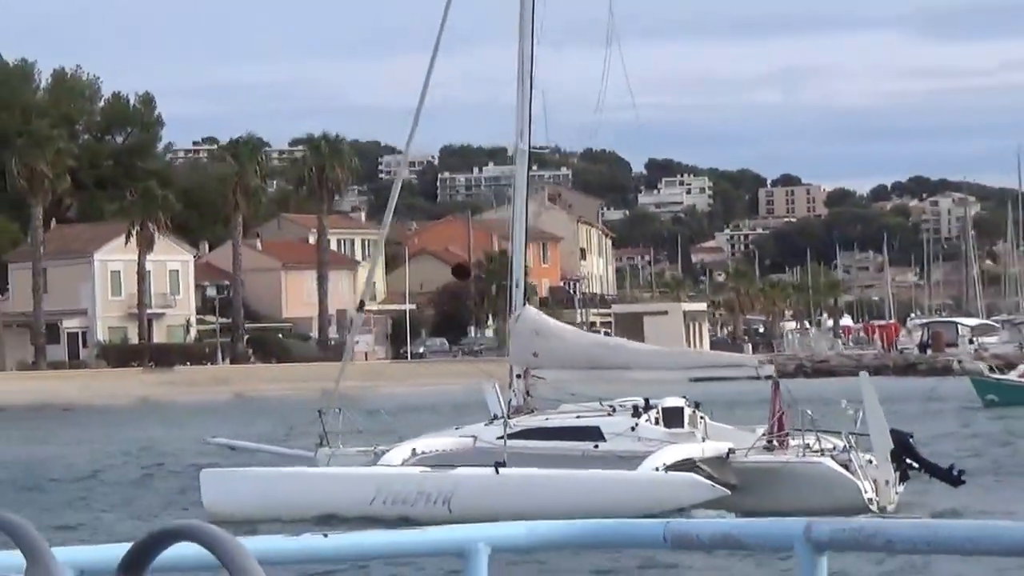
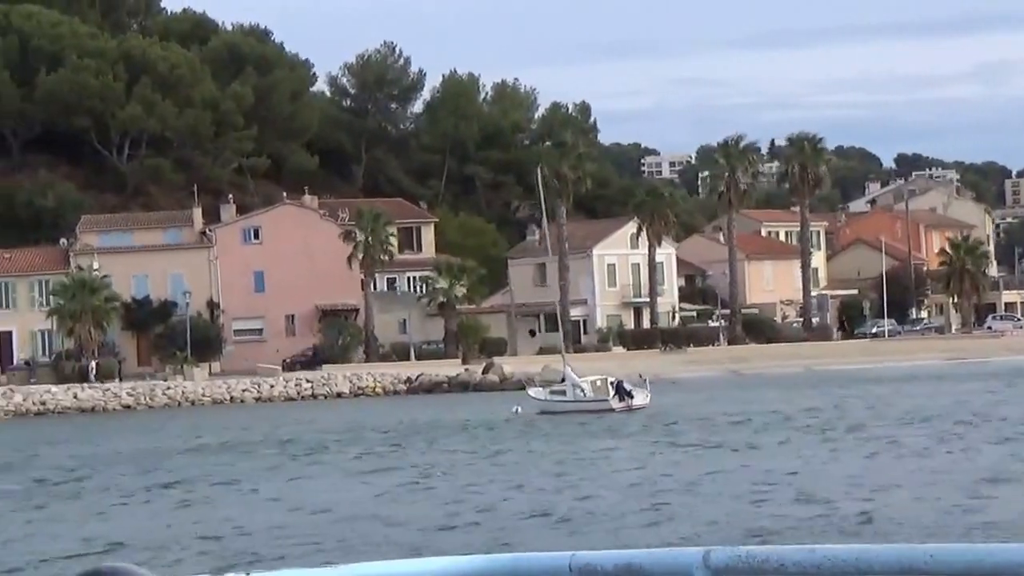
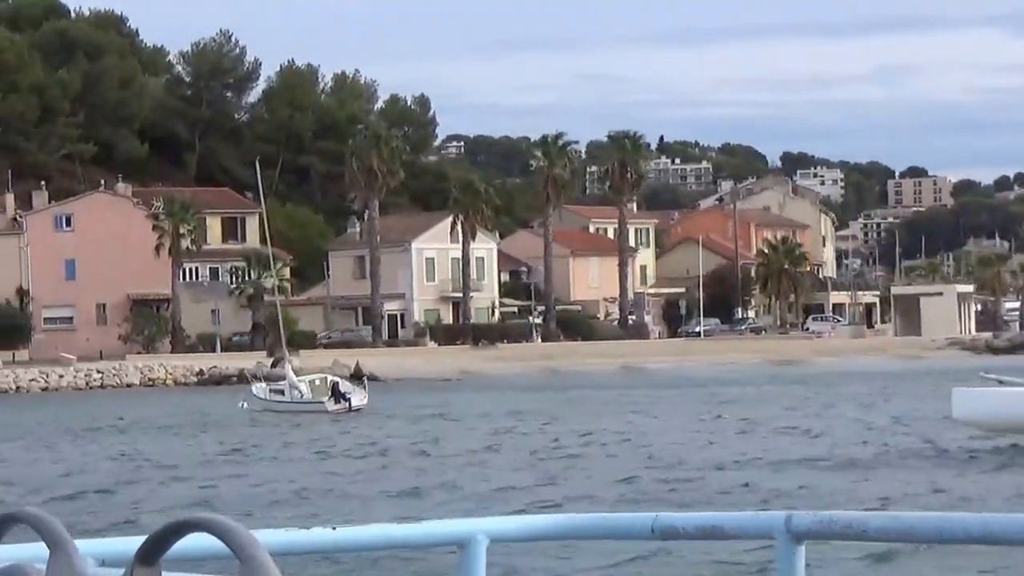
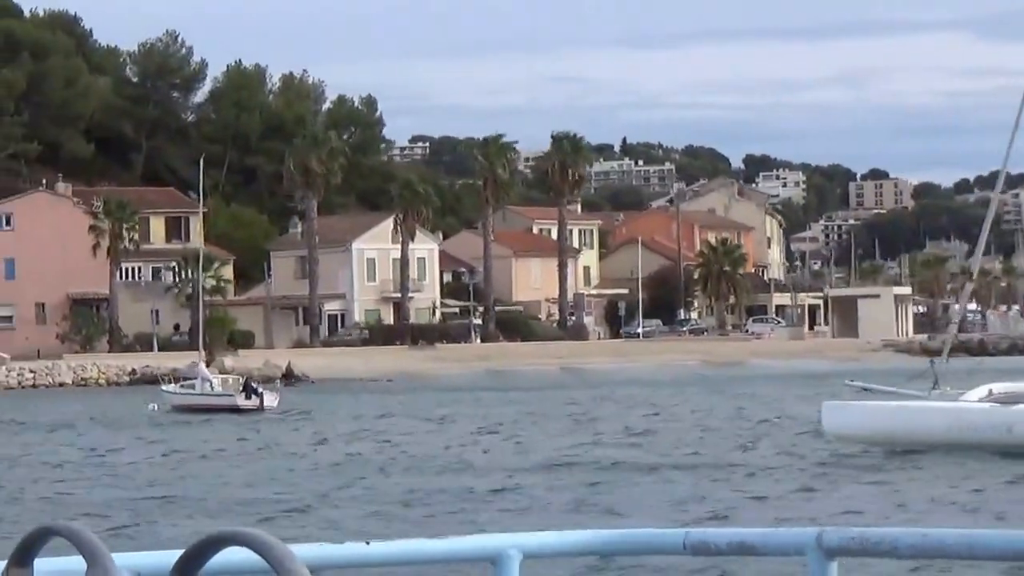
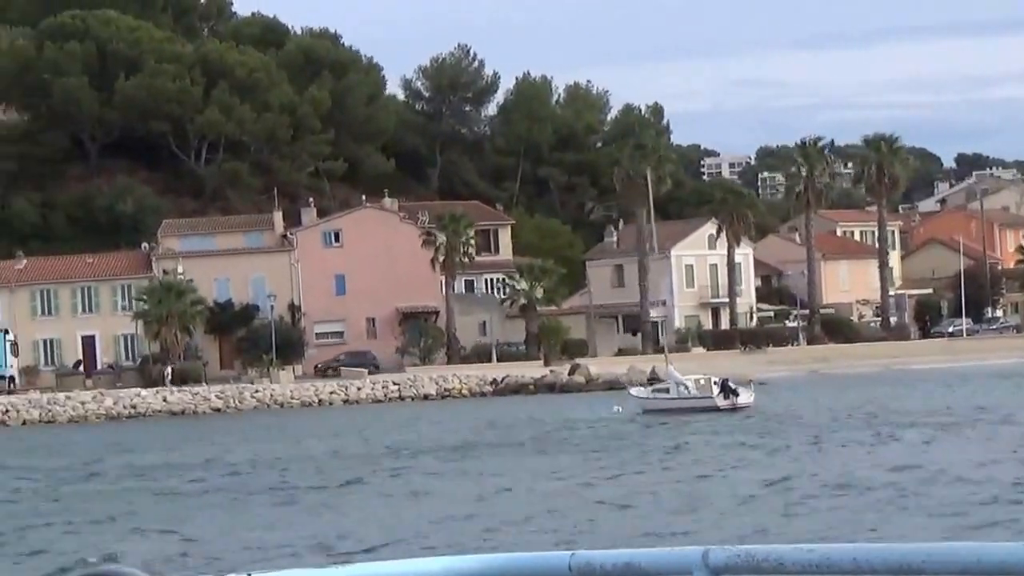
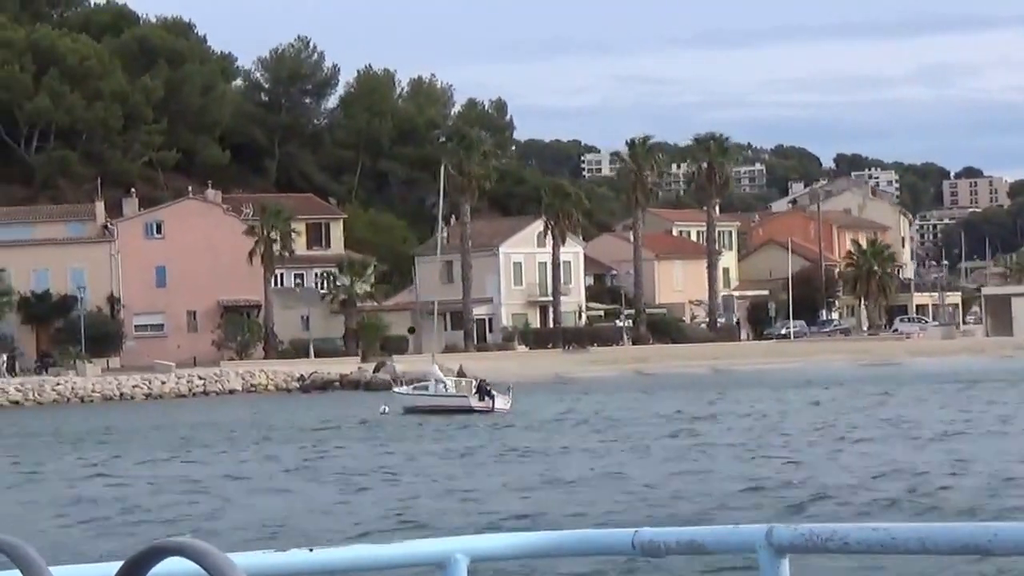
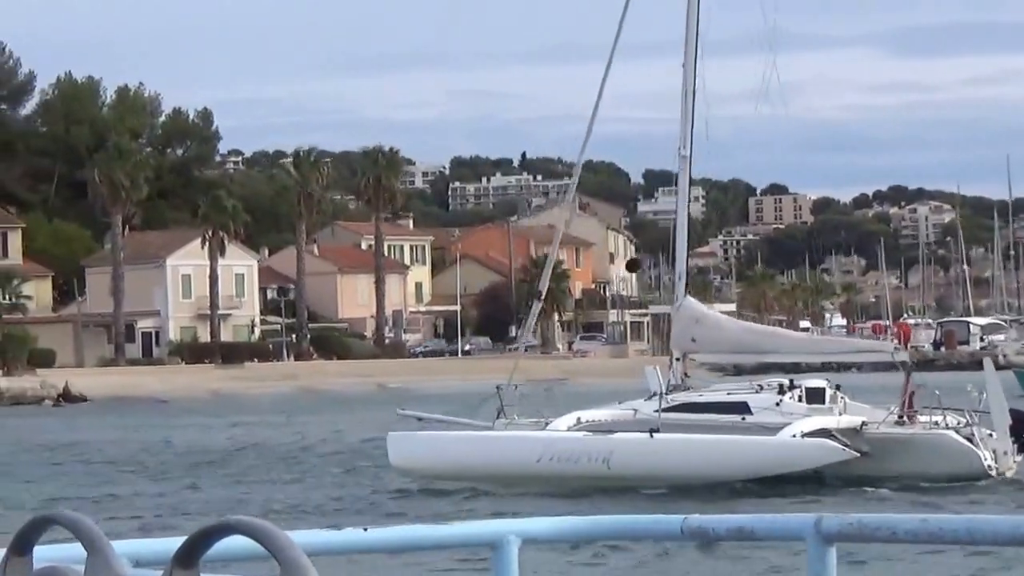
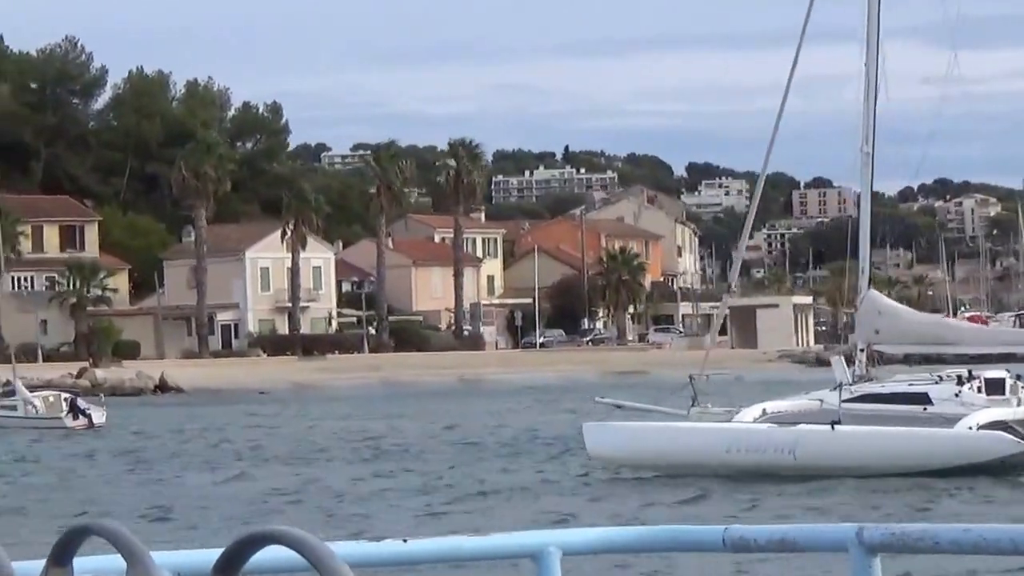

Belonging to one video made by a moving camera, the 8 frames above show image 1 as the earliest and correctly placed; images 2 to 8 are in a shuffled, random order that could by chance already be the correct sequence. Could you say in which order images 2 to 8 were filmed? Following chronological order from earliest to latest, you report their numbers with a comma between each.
7, 8, 4, 3, 6, 2, 5
